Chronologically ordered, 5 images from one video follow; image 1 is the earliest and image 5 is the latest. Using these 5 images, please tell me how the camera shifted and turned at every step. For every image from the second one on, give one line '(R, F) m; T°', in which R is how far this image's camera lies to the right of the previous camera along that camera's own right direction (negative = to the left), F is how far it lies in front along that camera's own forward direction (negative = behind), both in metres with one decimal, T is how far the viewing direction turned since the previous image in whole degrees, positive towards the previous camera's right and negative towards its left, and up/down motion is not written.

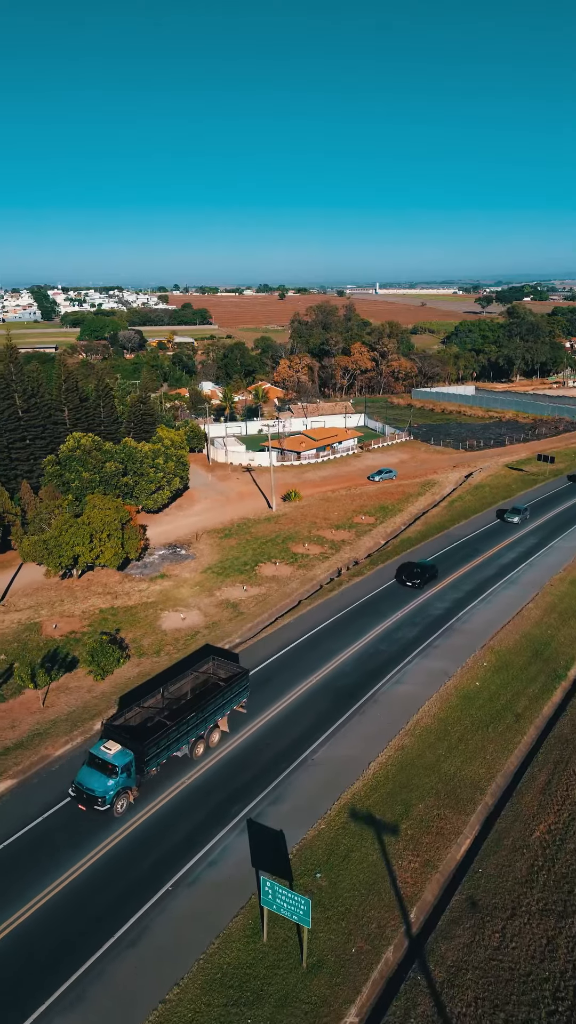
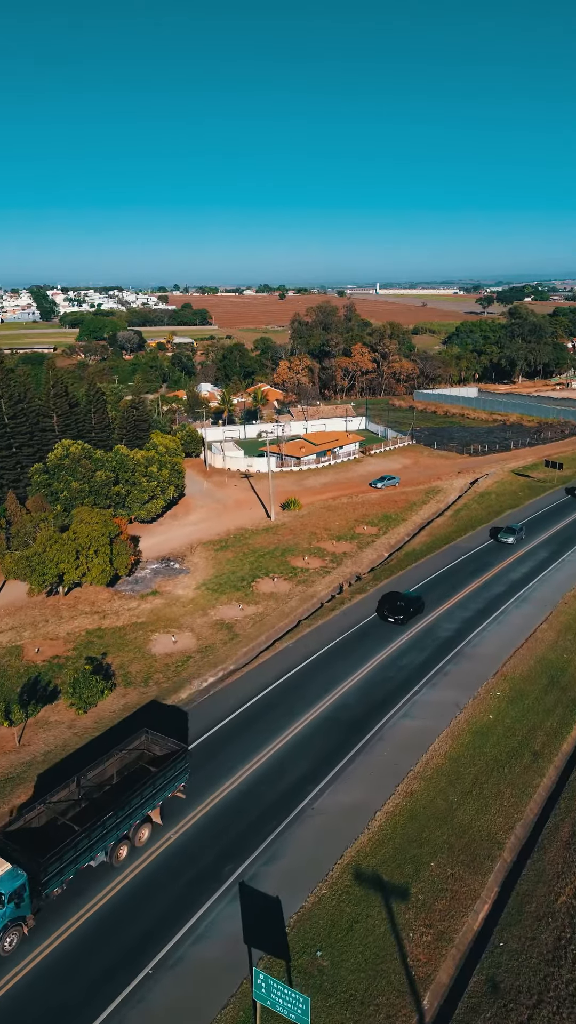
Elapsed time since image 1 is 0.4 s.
(+0.1, +2.0) m; 0°
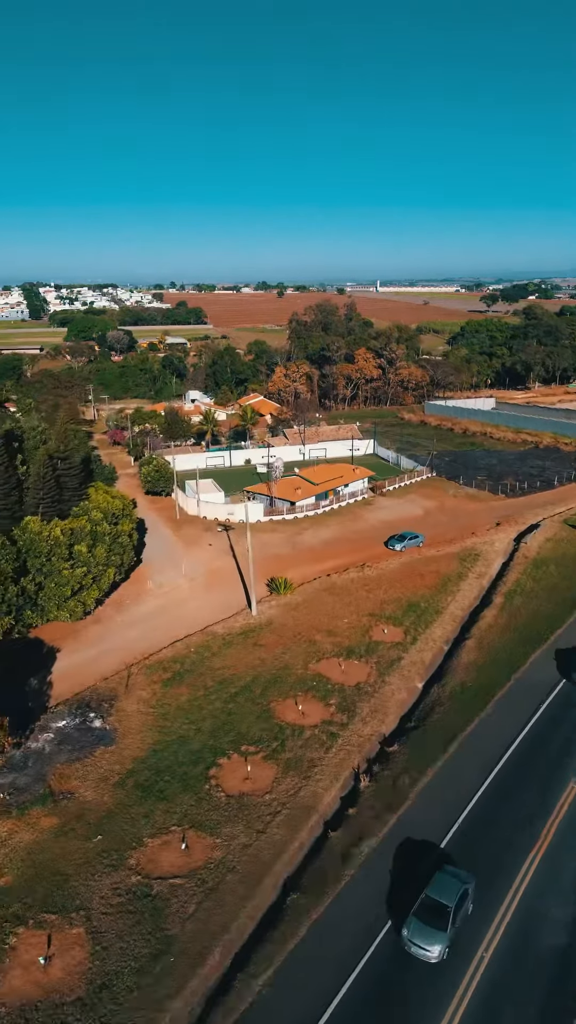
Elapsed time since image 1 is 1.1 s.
(+0.5, +14.0) m; 0°
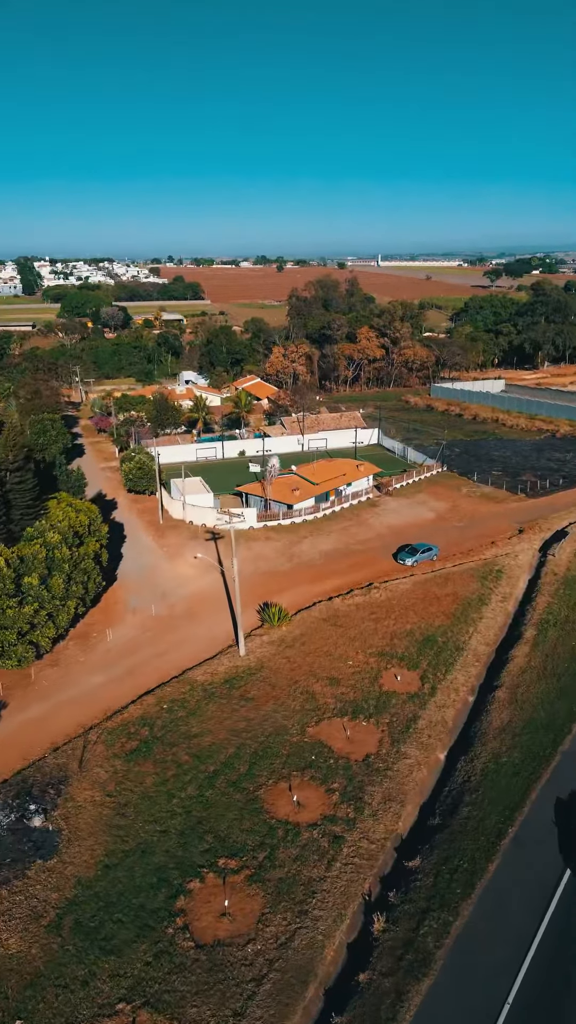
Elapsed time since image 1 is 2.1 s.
(+0.2, +5.6) m; 0°
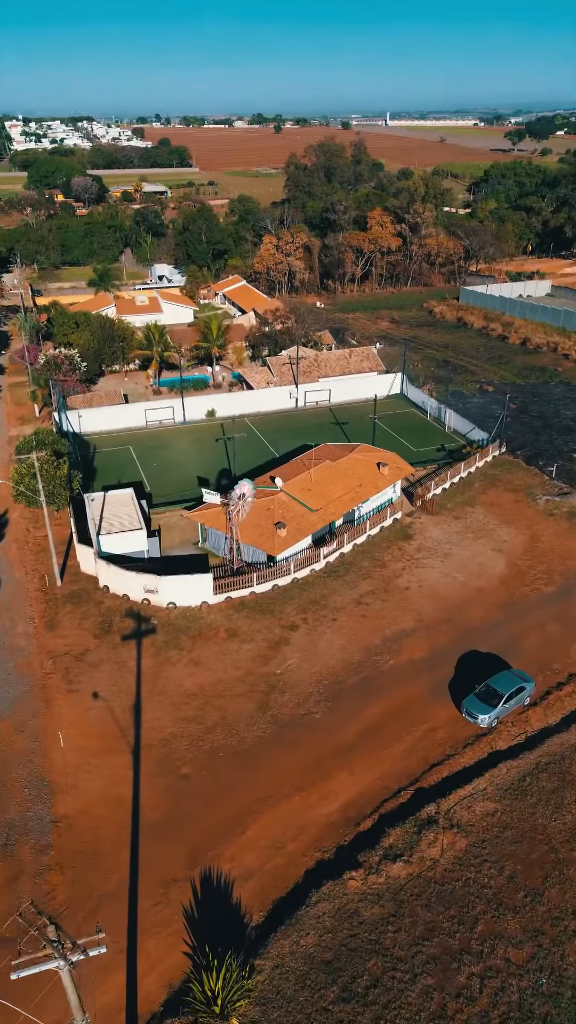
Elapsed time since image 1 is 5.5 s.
(+0.8, +19.2) m; 0°
